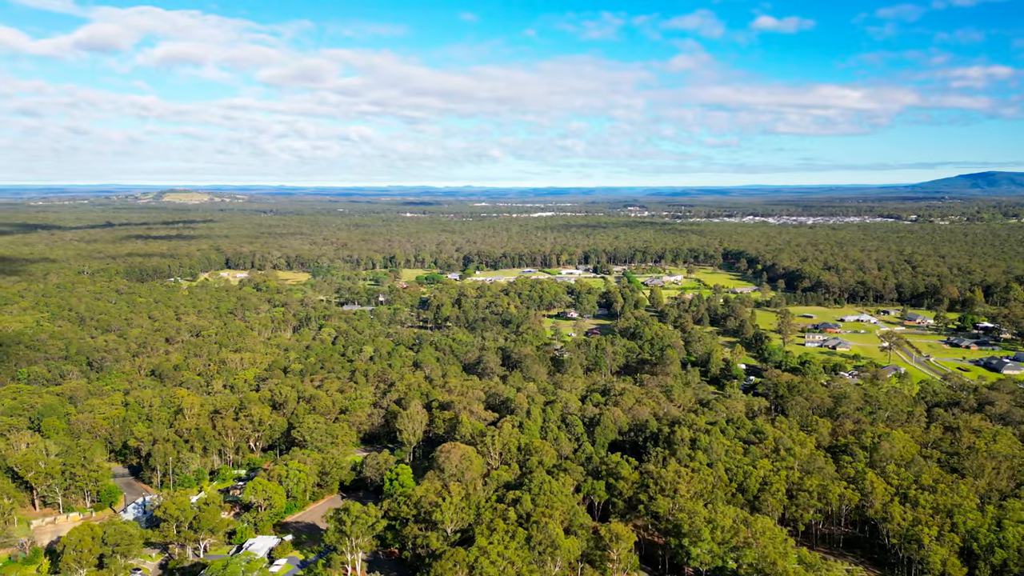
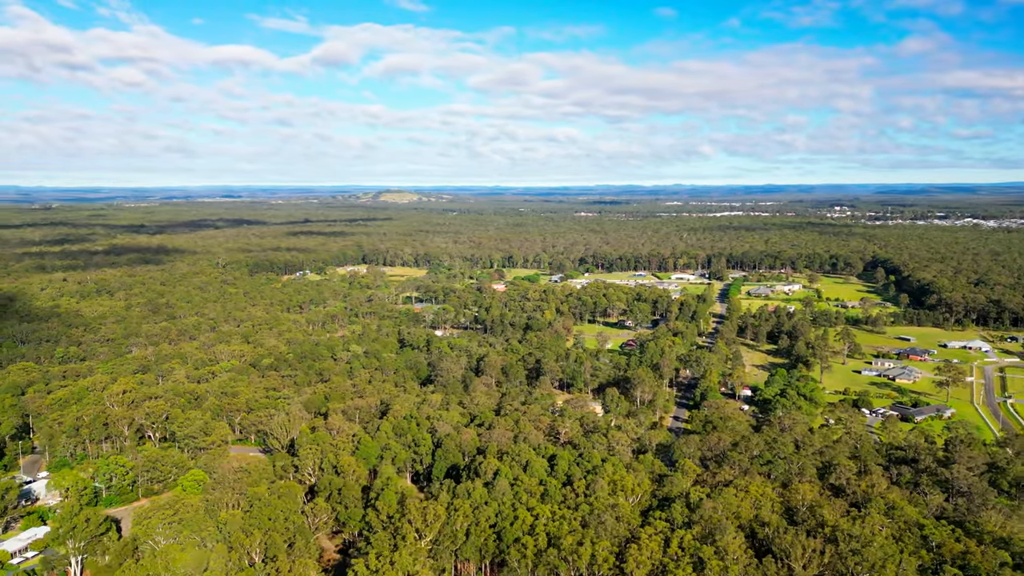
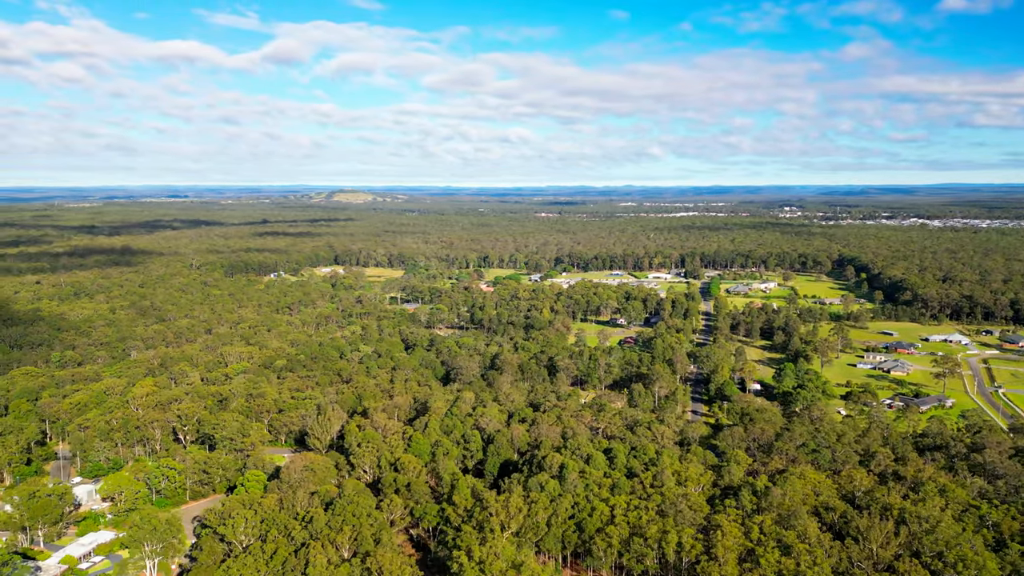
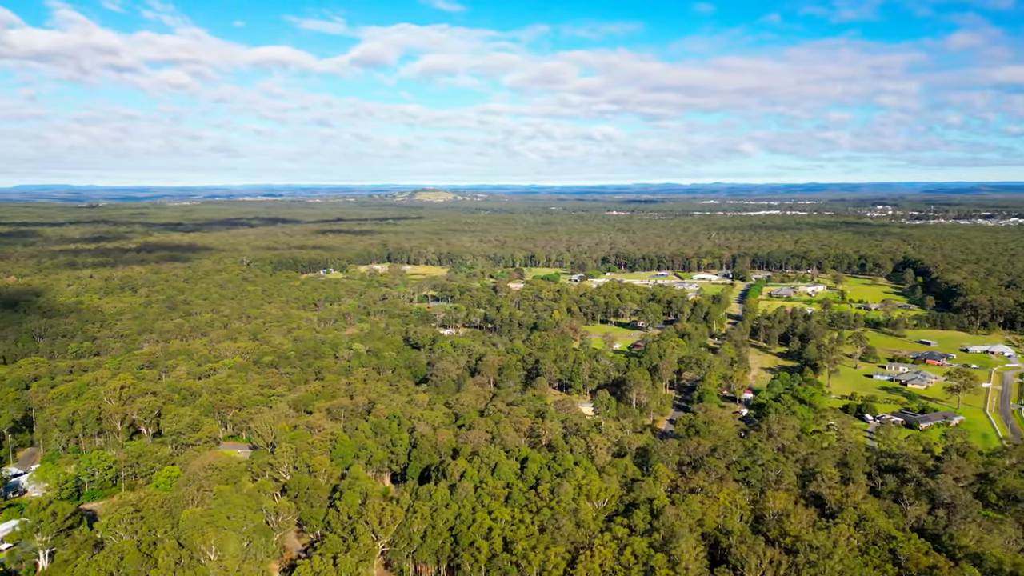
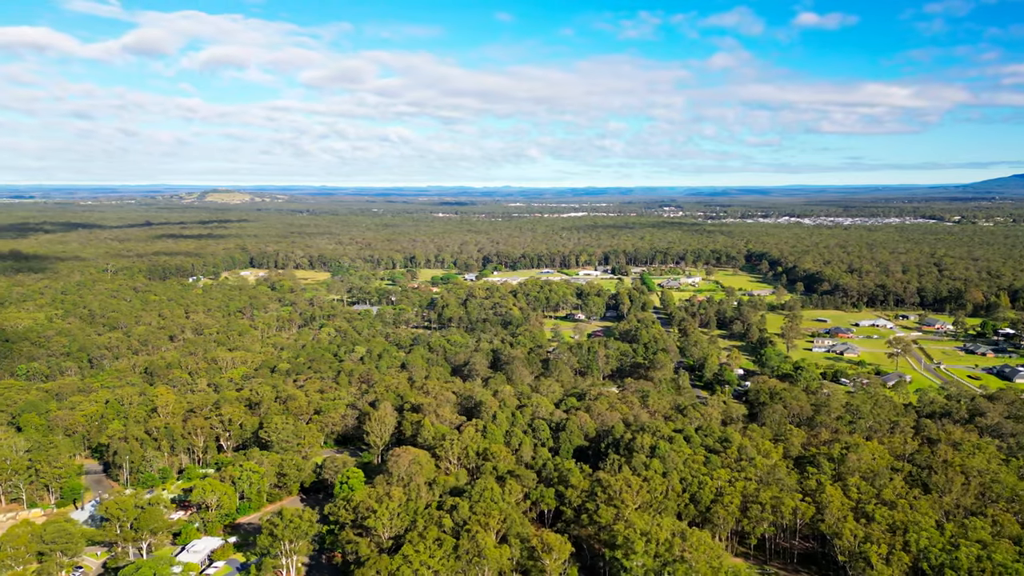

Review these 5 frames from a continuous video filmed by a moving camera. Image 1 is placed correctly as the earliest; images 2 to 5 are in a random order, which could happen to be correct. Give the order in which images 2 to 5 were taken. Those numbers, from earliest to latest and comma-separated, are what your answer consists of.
5, 3, 2, 4
